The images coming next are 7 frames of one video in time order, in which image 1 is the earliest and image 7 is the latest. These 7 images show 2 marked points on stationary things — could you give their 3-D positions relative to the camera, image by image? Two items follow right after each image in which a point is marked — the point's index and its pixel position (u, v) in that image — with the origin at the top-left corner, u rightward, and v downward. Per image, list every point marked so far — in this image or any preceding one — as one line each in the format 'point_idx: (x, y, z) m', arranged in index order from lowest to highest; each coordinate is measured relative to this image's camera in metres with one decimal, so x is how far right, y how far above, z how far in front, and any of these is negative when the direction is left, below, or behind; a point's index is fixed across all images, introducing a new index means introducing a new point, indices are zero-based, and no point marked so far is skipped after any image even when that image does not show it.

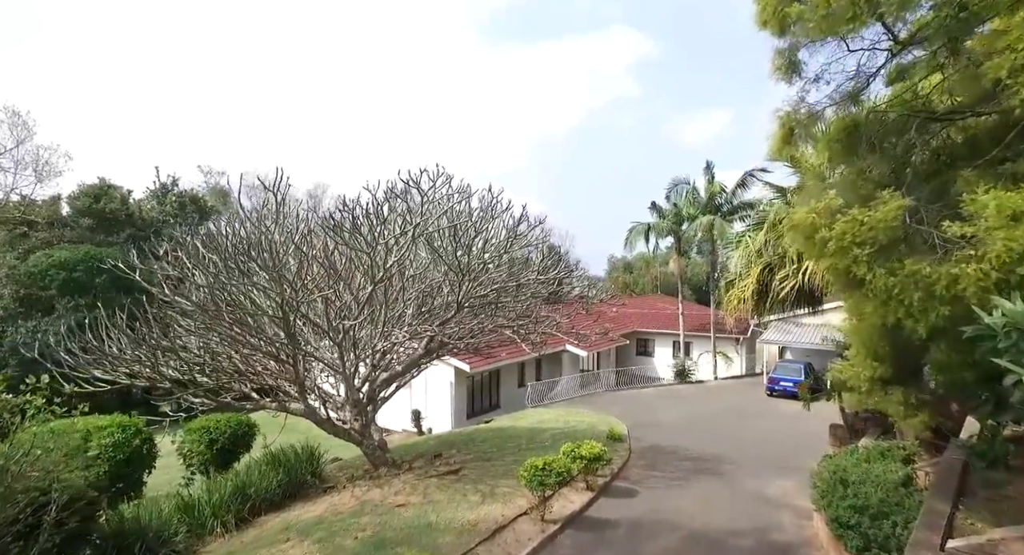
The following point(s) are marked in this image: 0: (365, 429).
0: (-2.8, -2.9, +12.0) m
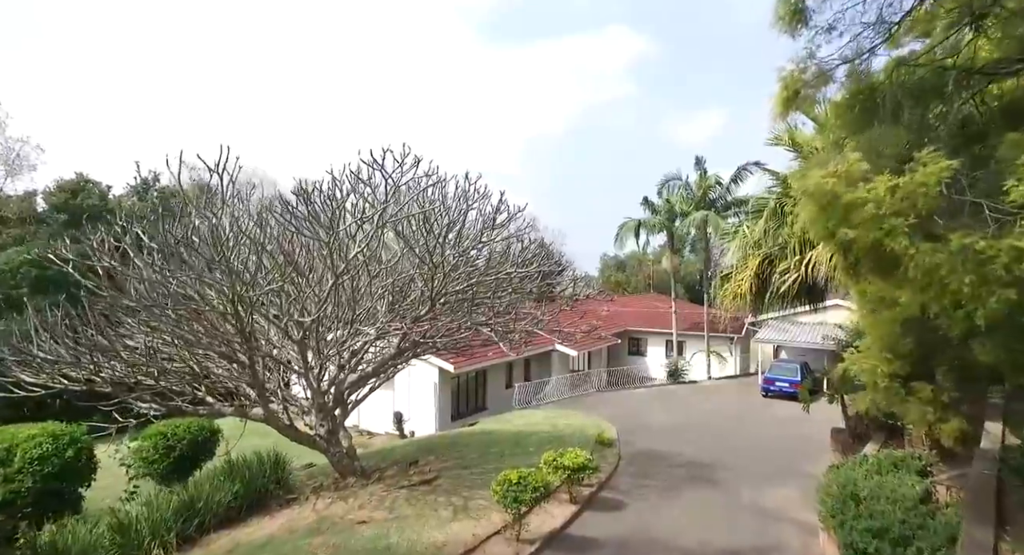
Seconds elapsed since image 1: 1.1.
0: (-3.2, -2.8, +11.1) m
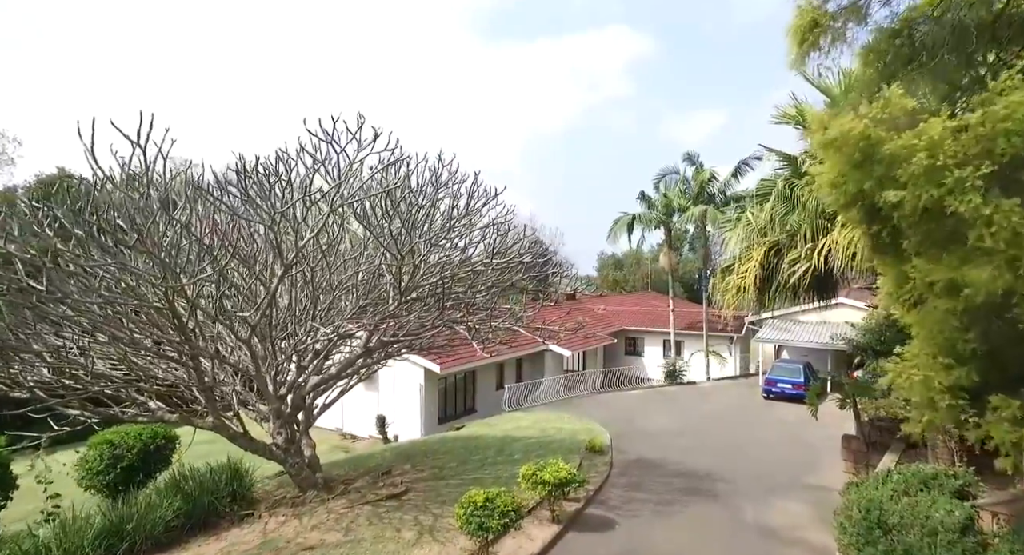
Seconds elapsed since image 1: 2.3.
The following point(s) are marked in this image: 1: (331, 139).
0: (-3.5, -2.6, +10.0) m
1: (-2.2, +1.7, +7.5) m
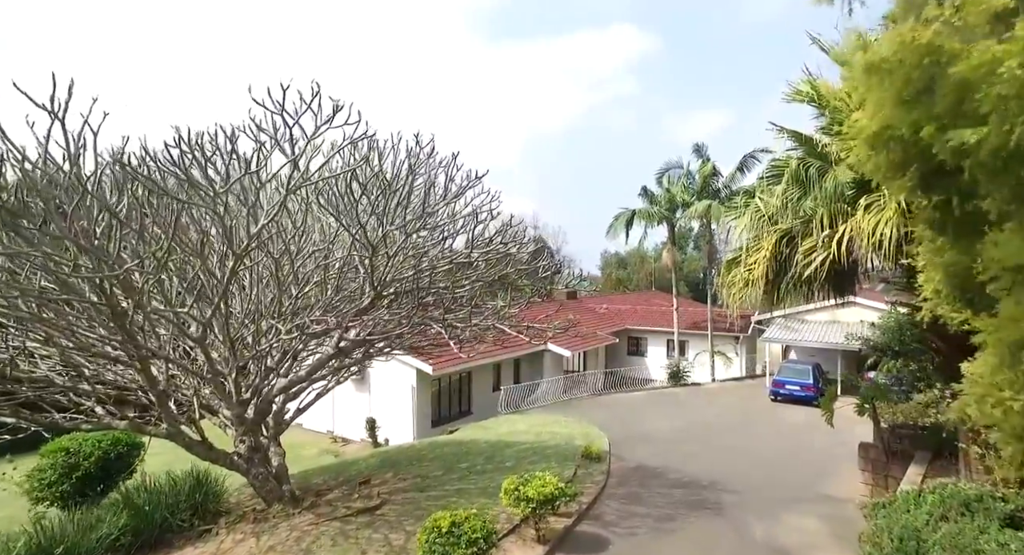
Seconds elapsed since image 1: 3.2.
0: (-3.7, -2.5, +9.2) m
1: (-2.4, +1.8, +6.7) m
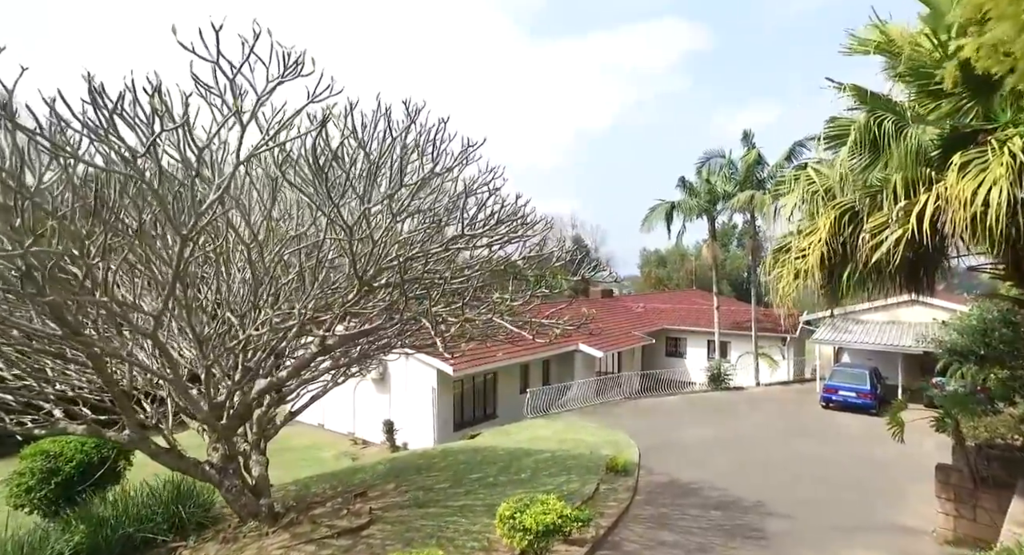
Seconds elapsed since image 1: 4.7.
0: (-3.6, -2.4, +8.2) m
1: (-2.5, +1.9, +5.6) m
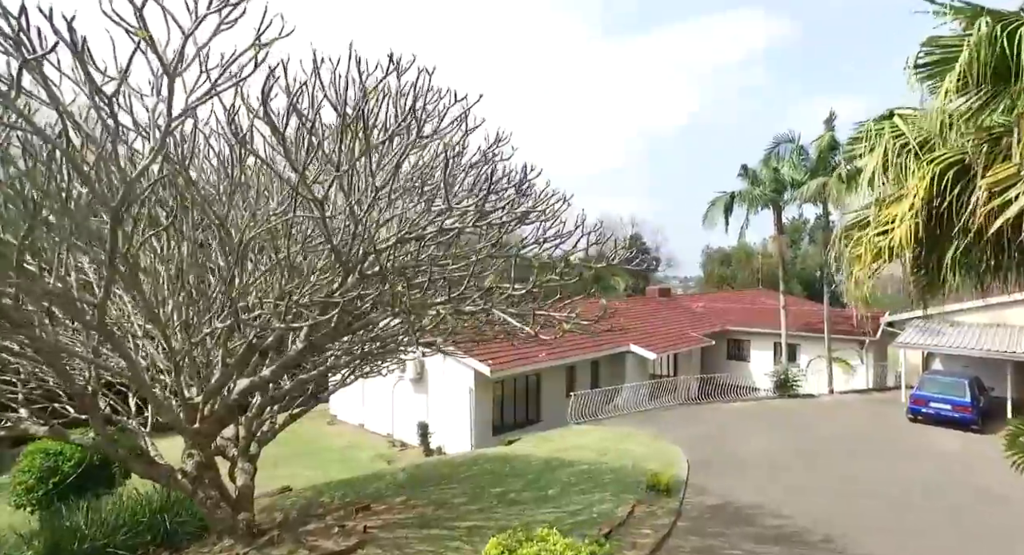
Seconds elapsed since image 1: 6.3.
0: (-3.5, -2.2, +7.2) m
1: (-2.6, +2.1, +4.6) m
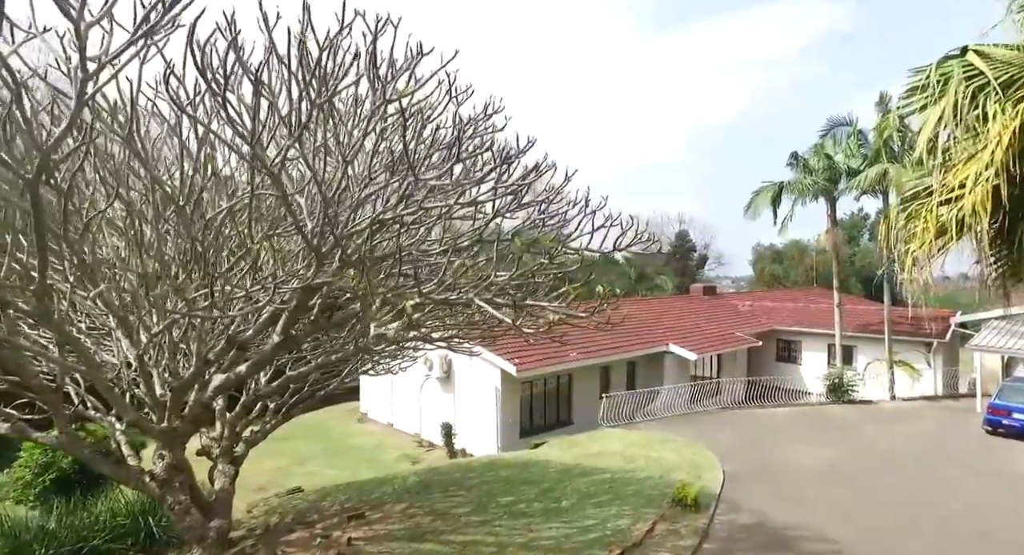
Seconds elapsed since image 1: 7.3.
0: (-3.6, -2.1, +6.7) m
1: (-2.8, +2.2, +4.0) m
